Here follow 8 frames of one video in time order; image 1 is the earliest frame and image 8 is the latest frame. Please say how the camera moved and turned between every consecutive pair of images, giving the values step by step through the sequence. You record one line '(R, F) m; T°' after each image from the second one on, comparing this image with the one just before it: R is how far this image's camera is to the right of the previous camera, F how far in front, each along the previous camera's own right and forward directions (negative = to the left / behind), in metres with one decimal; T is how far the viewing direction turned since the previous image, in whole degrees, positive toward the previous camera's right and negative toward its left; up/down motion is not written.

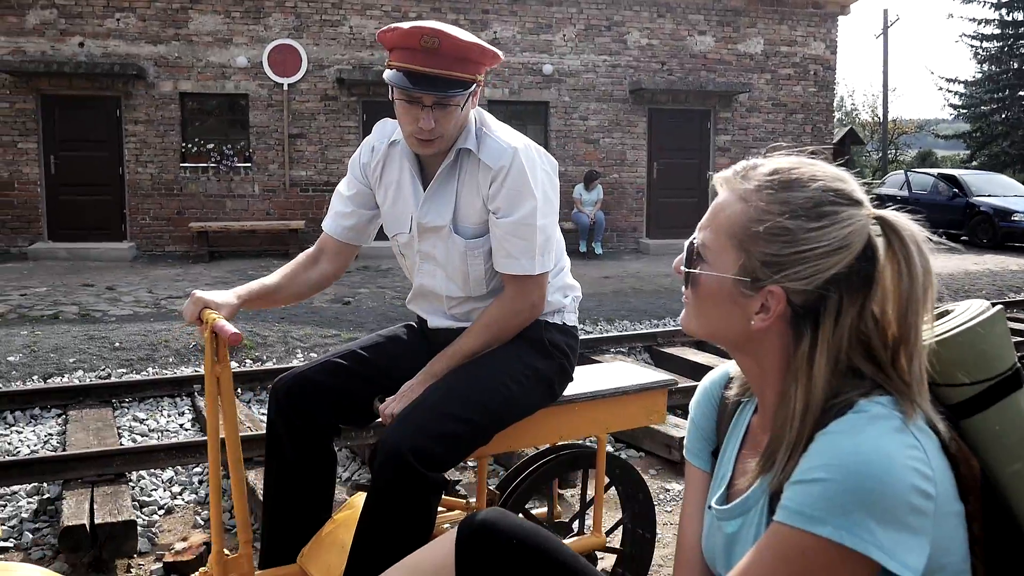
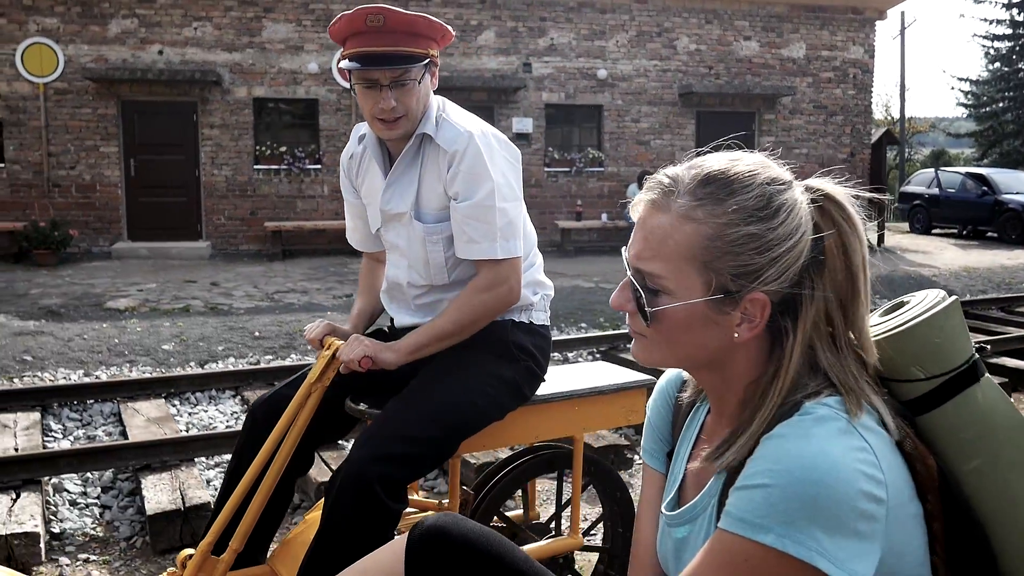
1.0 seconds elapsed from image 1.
(-0.9, -0.5) m; 0°
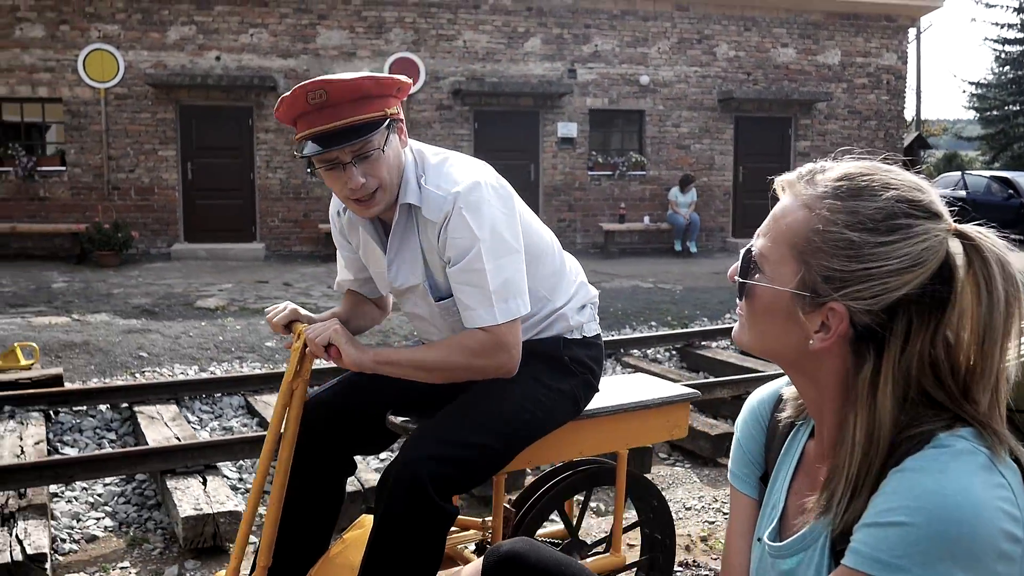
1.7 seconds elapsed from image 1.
(-0.7, -0.3) m; 0°
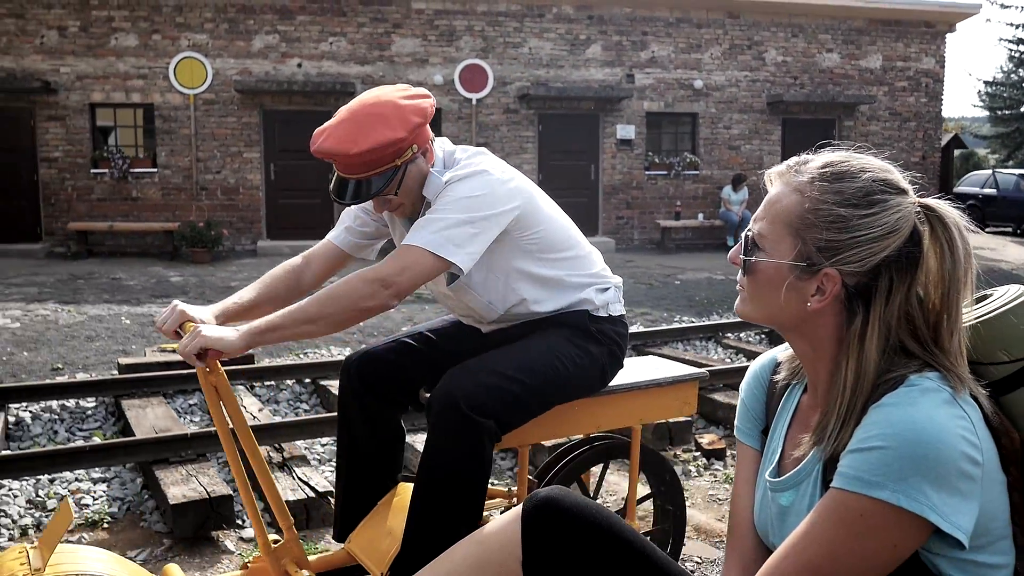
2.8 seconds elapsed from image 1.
(-1.0, -0.7) m; 0°
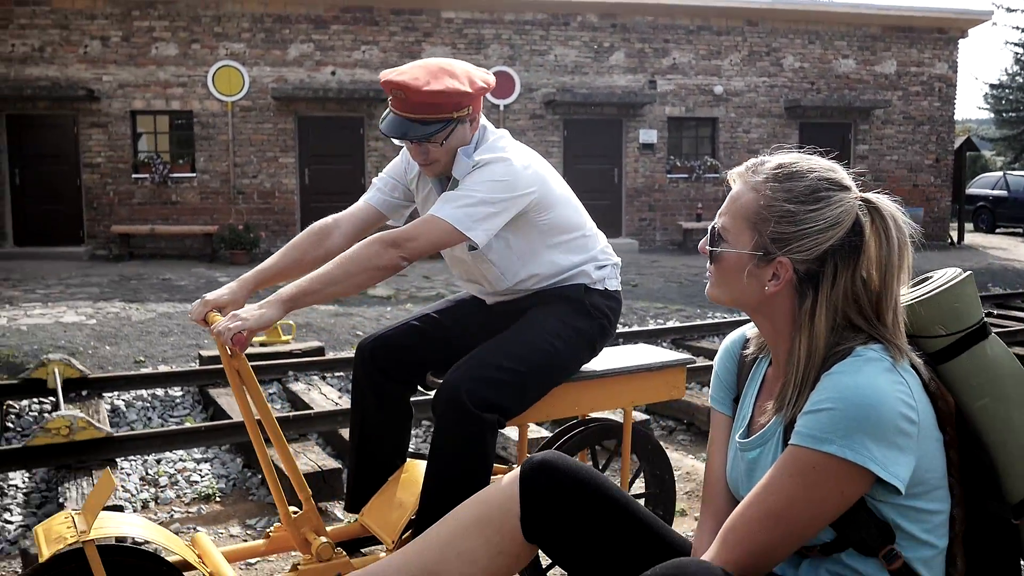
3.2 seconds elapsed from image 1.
(-0.4, -0.4) m; 0°
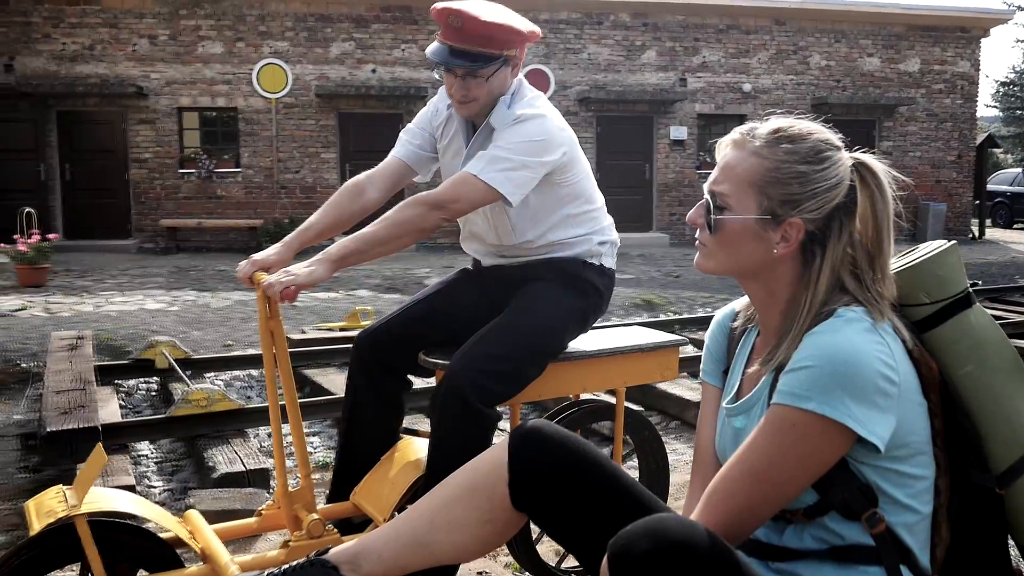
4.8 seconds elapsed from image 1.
(-0.5, -0.4) m; 0°
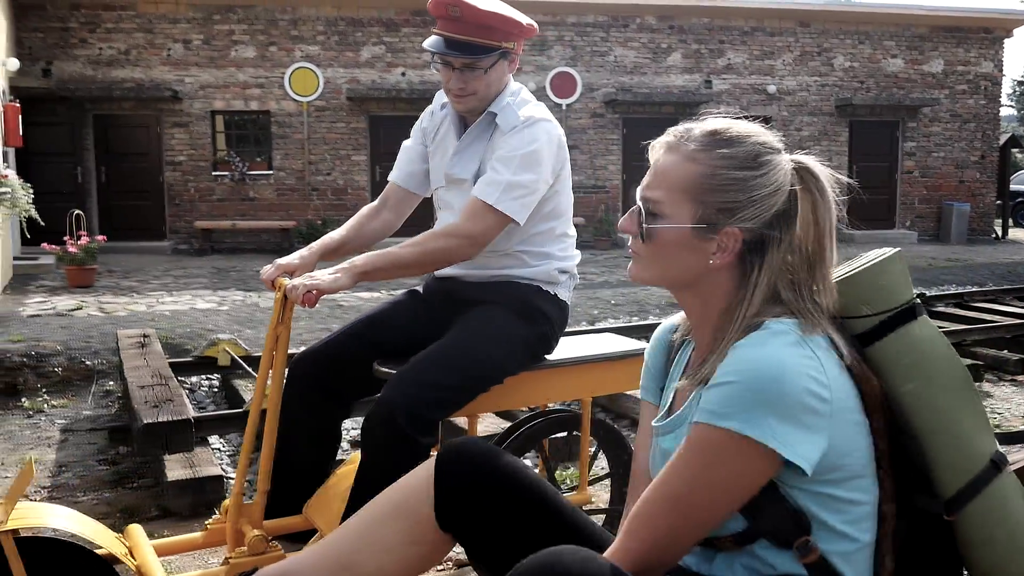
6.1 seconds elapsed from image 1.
(-0.3, -0.2) m; -1°
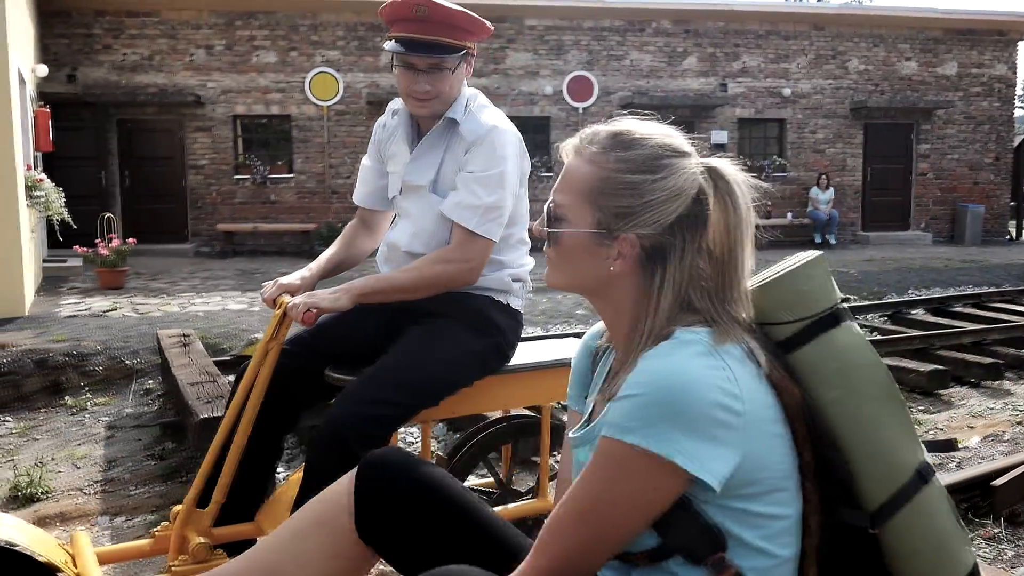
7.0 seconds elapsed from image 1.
(-0.2, -0.1) m; 0°
